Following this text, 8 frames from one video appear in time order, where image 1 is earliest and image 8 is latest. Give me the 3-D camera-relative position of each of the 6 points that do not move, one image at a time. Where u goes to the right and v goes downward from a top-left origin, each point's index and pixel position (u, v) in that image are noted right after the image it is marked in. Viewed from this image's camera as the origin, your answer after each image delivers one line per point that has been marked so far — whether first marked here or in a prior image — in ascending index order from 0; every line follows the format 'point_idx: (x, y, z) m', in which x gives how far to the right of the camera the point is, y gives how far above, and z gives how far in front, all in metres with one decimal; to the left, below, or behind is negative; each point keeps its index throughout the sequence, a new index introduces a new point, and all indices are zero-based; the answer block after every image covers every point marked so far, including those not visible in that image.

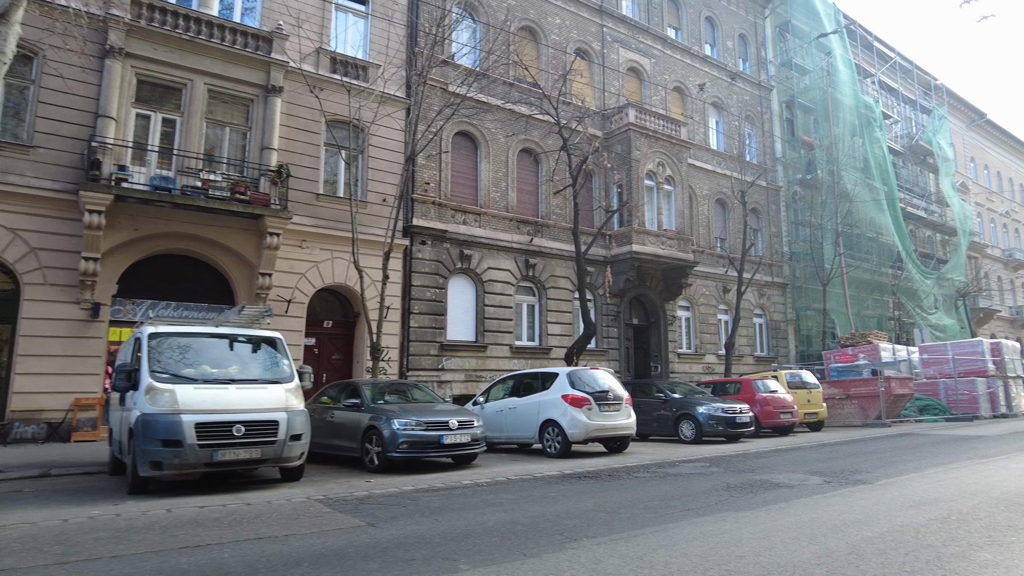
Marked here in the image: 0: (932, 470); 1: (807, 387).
0: (+5.0, -2.2, +7.7) m
1: (+7.0, -2.3, +15.6) m
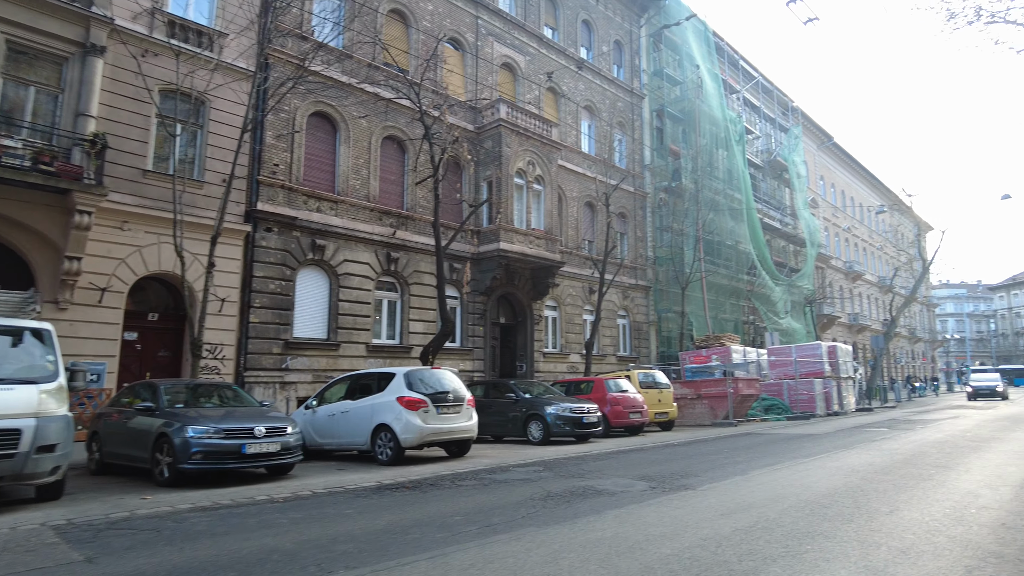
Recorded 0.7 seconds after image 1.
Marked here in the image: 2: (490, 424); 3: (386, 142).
0: (+2.9, -2.2, +7.7) m
1: (+3.5, -2.4, +15.8) m
2: (-0.4, -2.7, +13.0) m
3: (-3.8, +4.2, +19.1) m
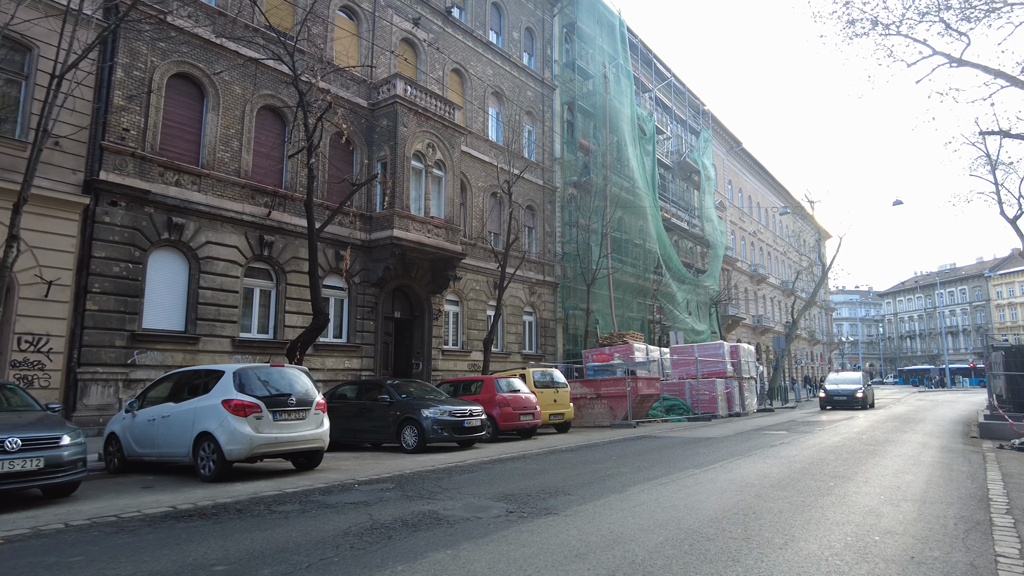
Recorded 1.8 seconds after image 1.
0: (+1.3, -2.0, +6.6) m
1: (+1.0, -2.2, +14.7) m
2: (-2.6, -2.5, +11.5) m
3: (-6.6, +4.6, +17.1) m
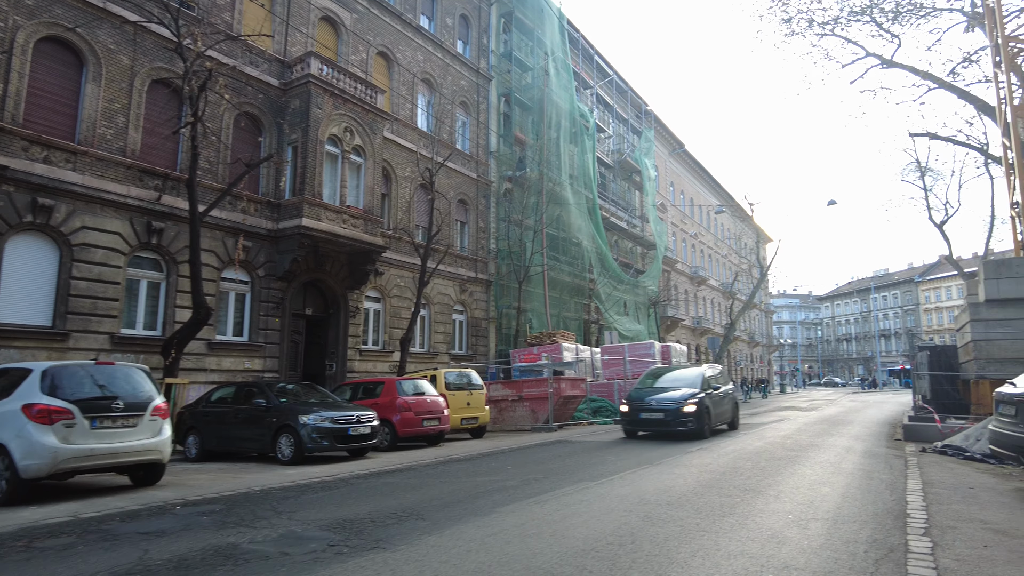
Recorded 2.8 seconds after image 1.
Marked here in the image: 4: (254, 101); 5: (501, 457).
0: (0.0, -1.9, +5.6) m
1: (-0.9, -2.1, +13.6) m
2: (-4.2, -2.3, +10.2) m
3: (-8.6, +4.8, +15.5) m
4: (-6.7, +4.9, +17.1) m
5: (-0.2, -2.6, +10.0) m
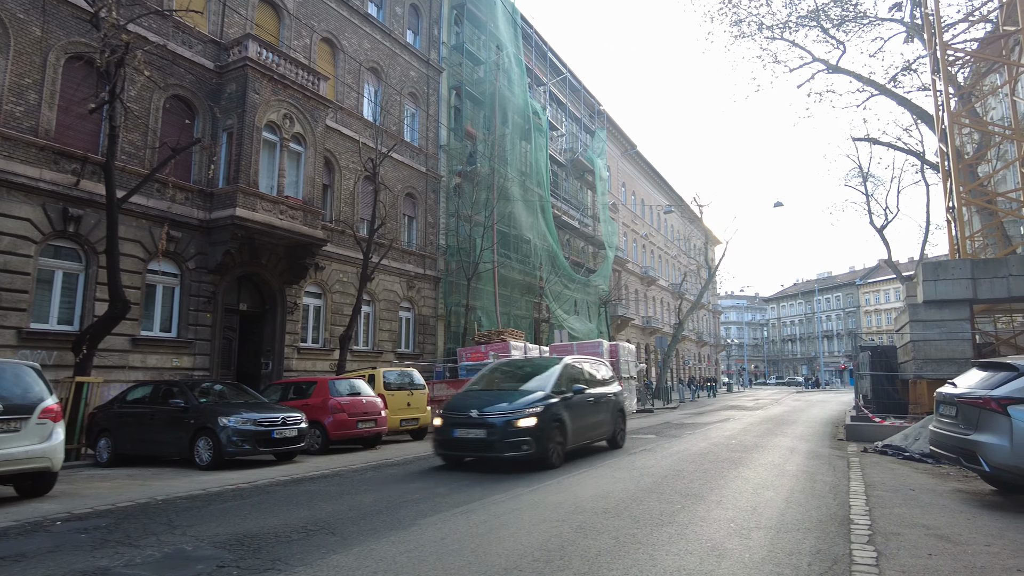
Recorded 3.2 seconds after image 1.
0: (-0.6, -1.8, +5.1) m
1: (-2.1, -2.0, +13.1) m
2: (-5.1, -2.2, +9.4) m
3: (-9.7, +4.9, +14.4) m
4: (-8.0, +5.0, +16.1) m
5: (-1.1, -2.5, +9.5) m
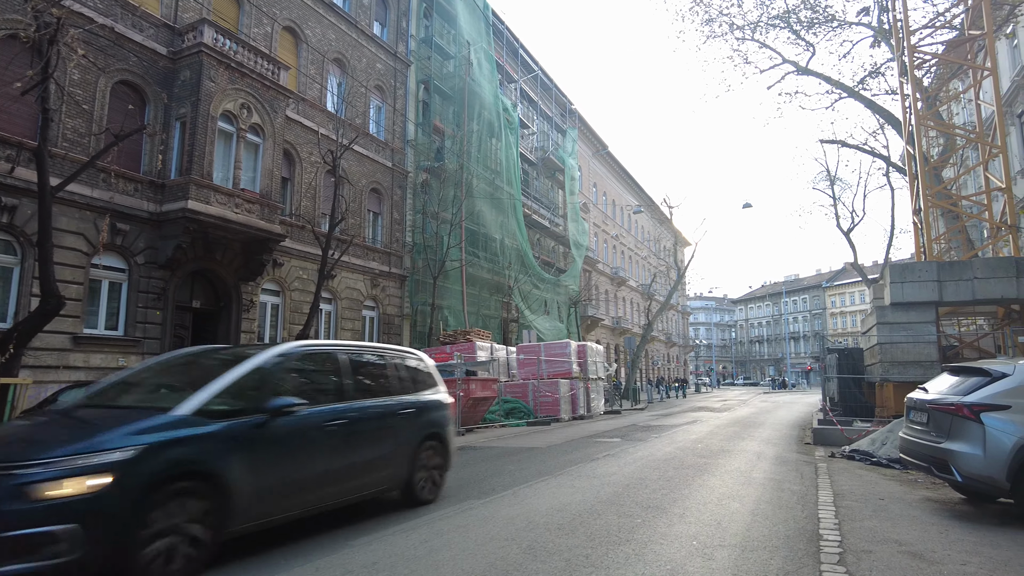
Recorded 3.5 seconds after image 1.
0: (-1.0, -1.8, +4.7) m
1: (-2.8, -2.0, +12.5) m
2: (-5.7, -2.1, +8.7) m
3: (-10.5, +5.1, +13.6) m
4: (-8.8, +5.1, +15.3) m
5: (-1.7, -2.5, +9.0) m
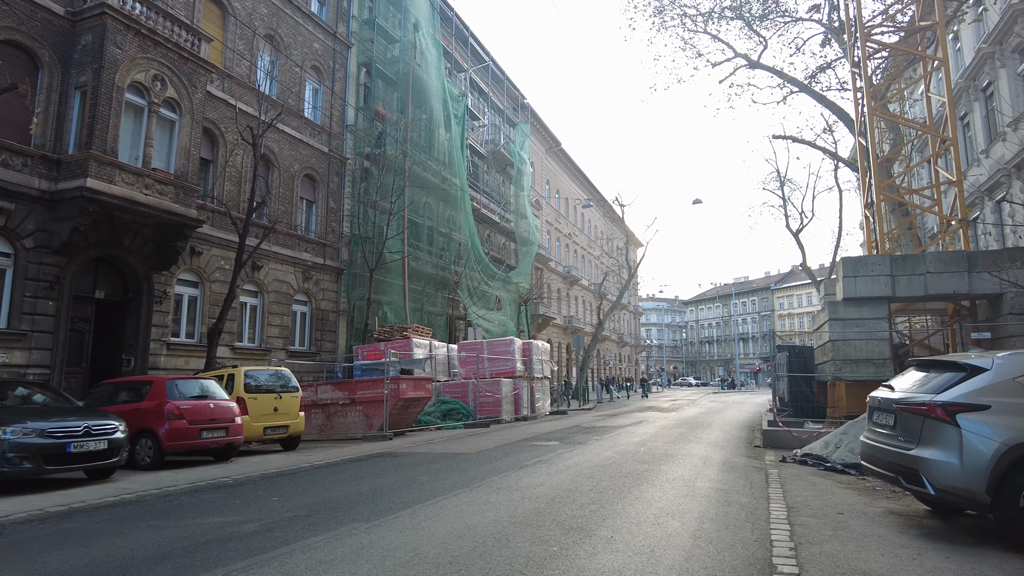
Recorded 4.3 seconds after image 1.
0: (-1.7, -1.6, +3.5) m
1: (-4.0, -1.7, +11.3) m
2: (-6.7, -1.9, +7.3) m
3: (-11.7, +5.3, +11.8) m
4: (-10.2, +5.4, +13.6) m
5: (-2.7, -2.3, +7.8) m
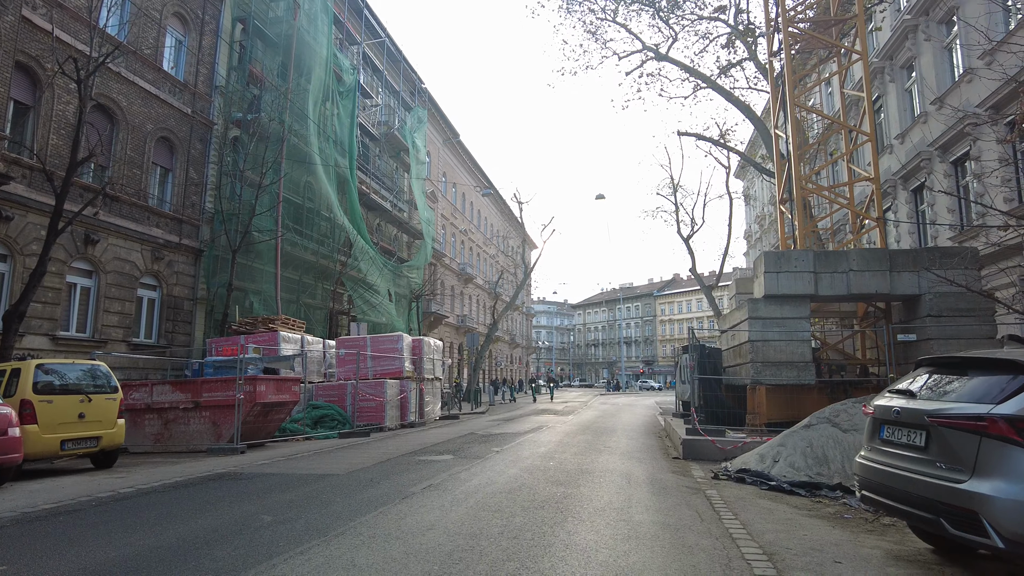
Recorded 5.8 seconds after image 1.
0: (-2.0, -1.2, +1.3) m
1: (-5.6, -1.3, +8.6) m
2: (-7.5, -1.4, +4.2) m
3: (-13.0, +6.0, +7.9) m
4: (-11.8, +6.0, +9.9) m
5: (-3.7, -1.9, +5.4) m
